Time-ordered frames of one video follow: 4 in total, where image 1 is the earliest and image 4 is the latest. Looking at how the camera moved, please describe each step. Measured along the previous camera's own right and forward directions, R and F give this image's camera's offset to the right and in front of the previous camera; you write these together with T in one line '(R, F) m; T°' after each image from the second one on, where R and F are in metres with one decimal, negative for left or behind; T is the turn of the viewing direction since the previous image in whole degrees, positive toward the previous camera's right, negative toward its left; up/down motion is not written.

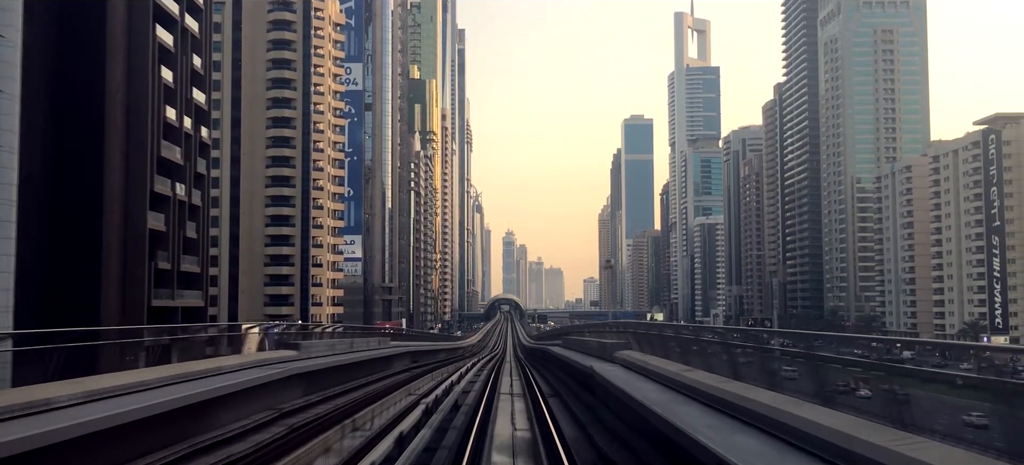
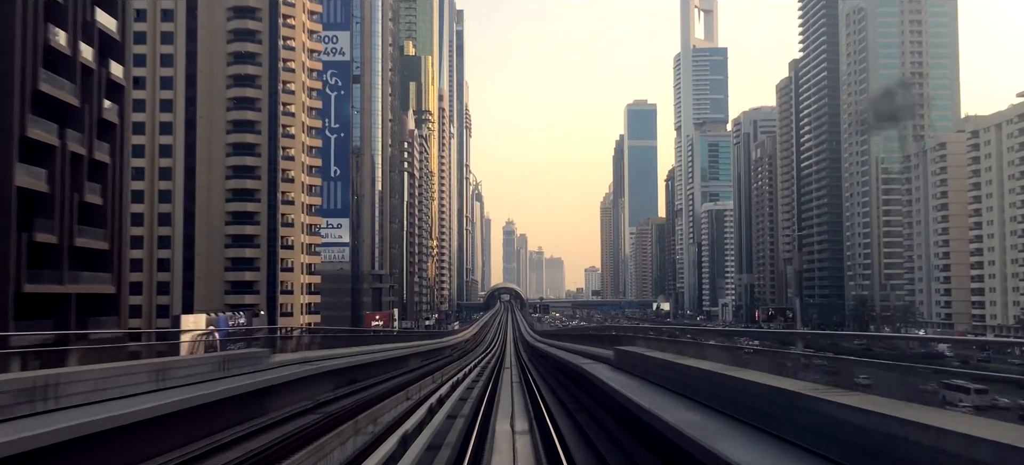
(0.0, +3.9) m; 0°
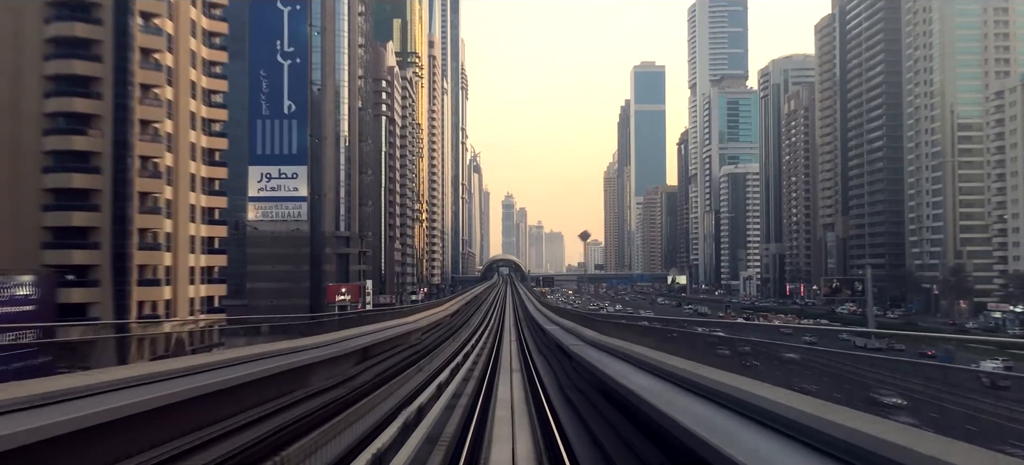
(0.0, +9.4) m; 0°
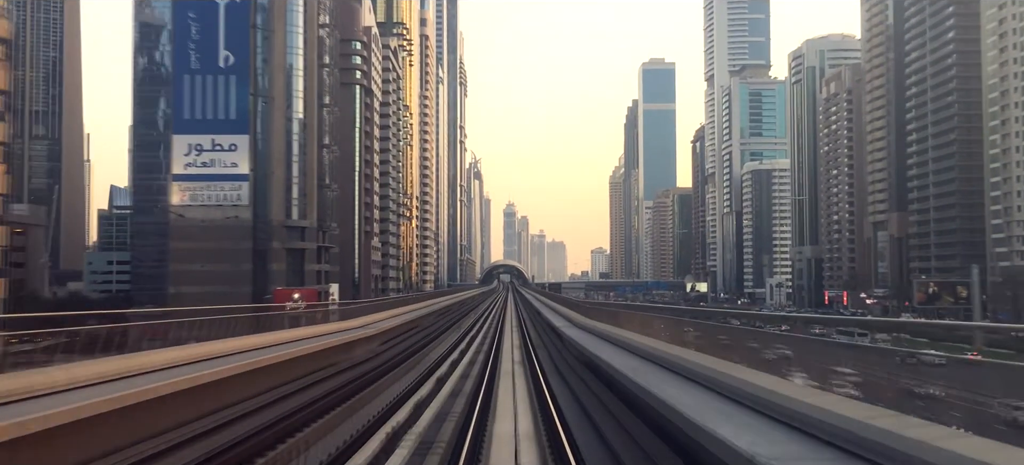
(0.0, +8.3) m; 0°
